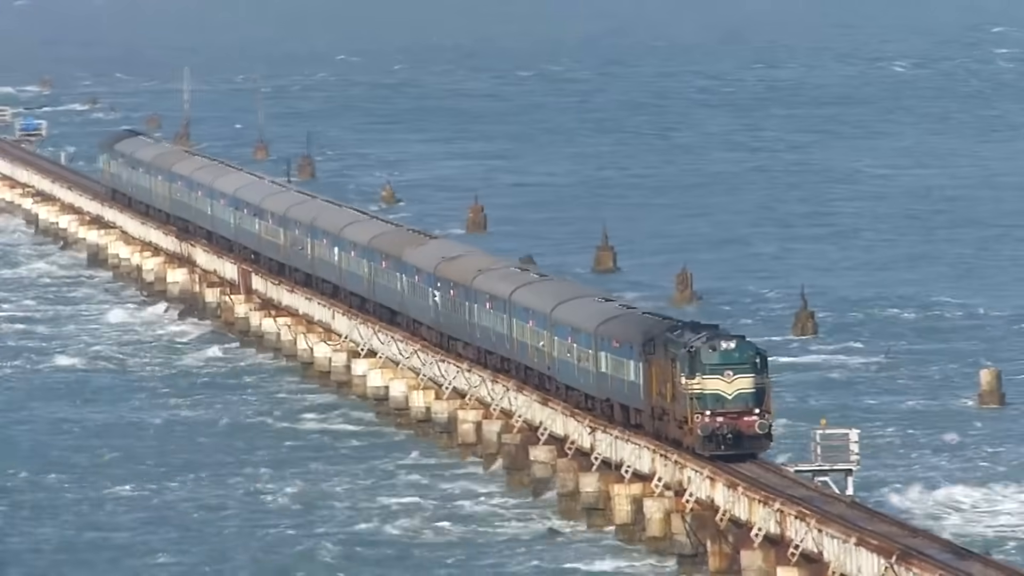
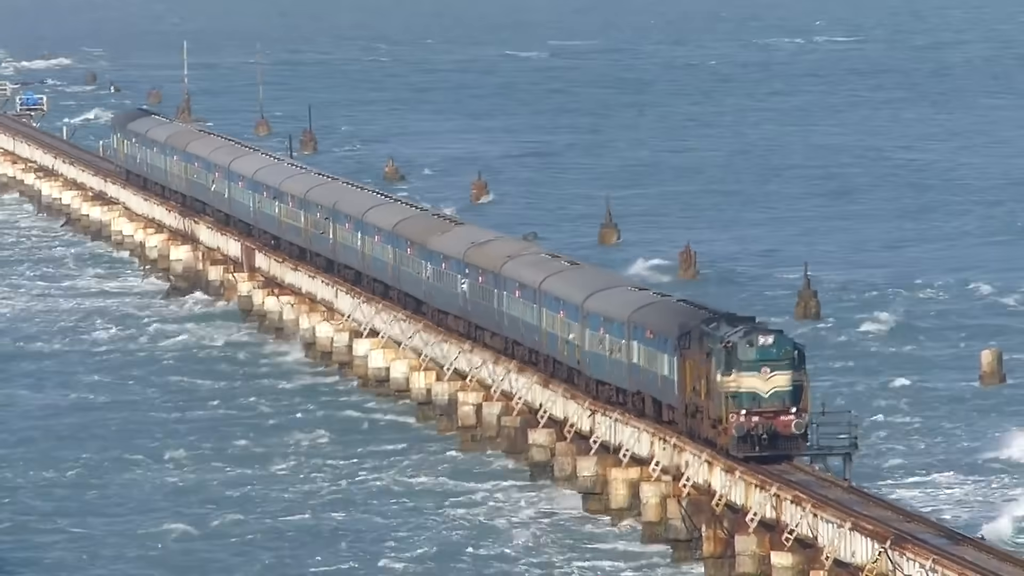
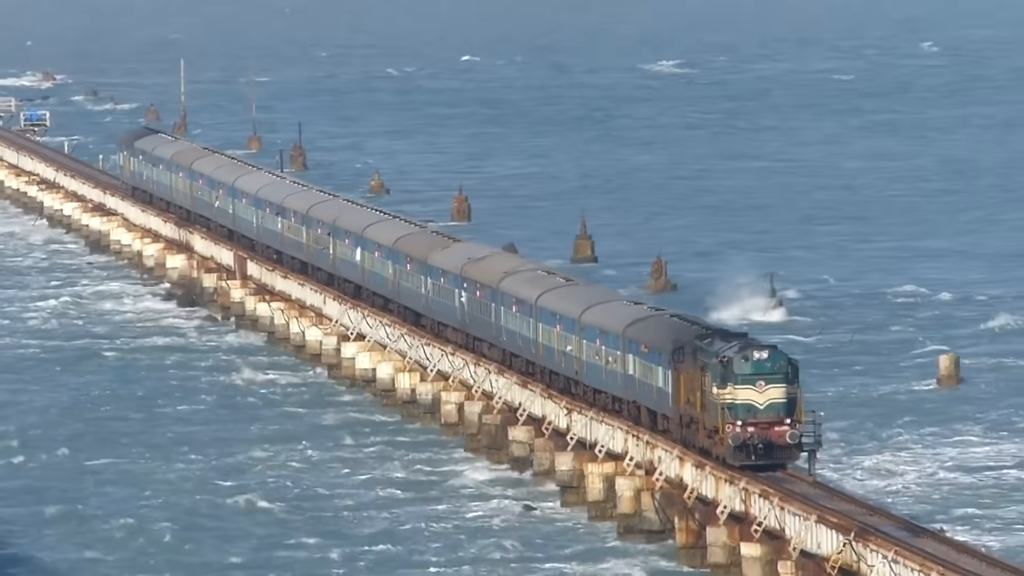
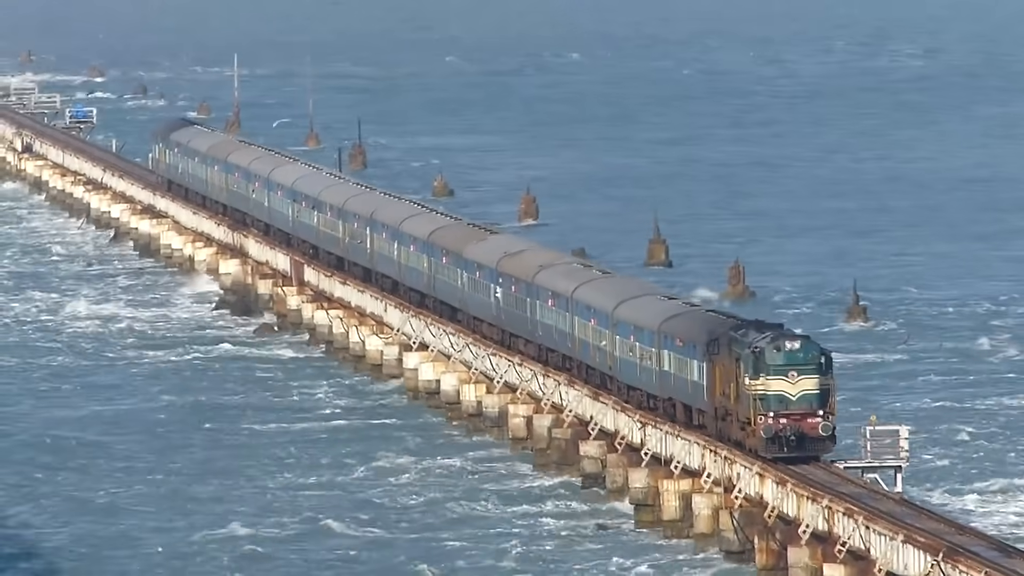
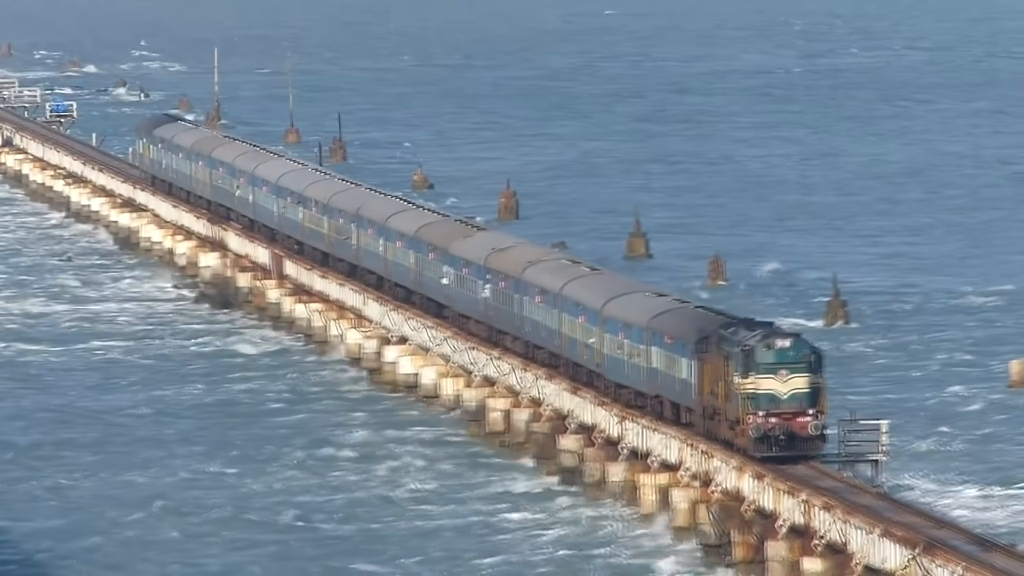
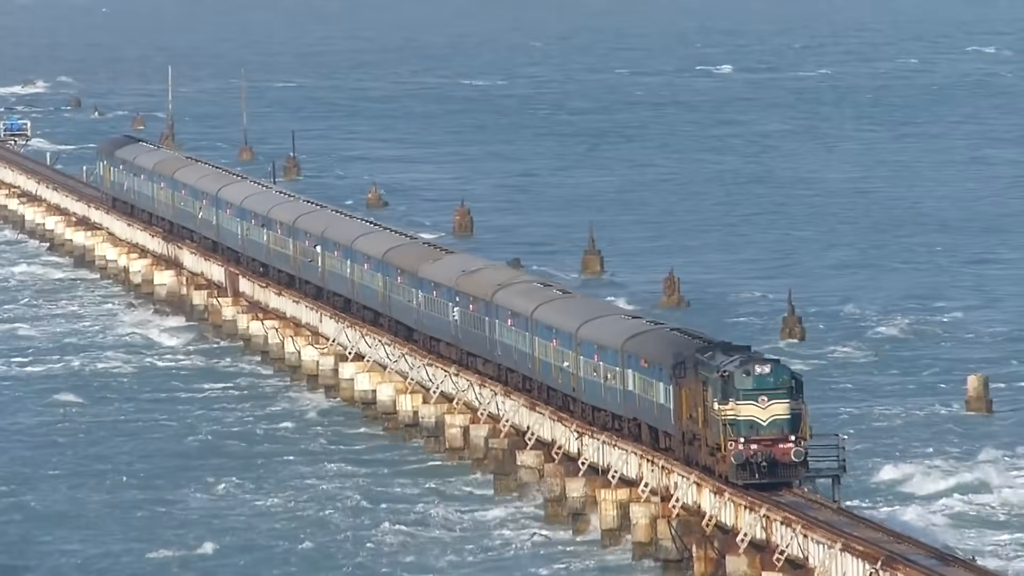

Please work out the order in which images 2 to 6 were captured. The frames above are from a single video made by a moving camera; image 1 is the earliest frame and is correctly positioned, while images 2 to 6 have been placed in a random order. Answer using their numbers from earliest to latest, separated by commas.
4, 5, 2, 6, 3
